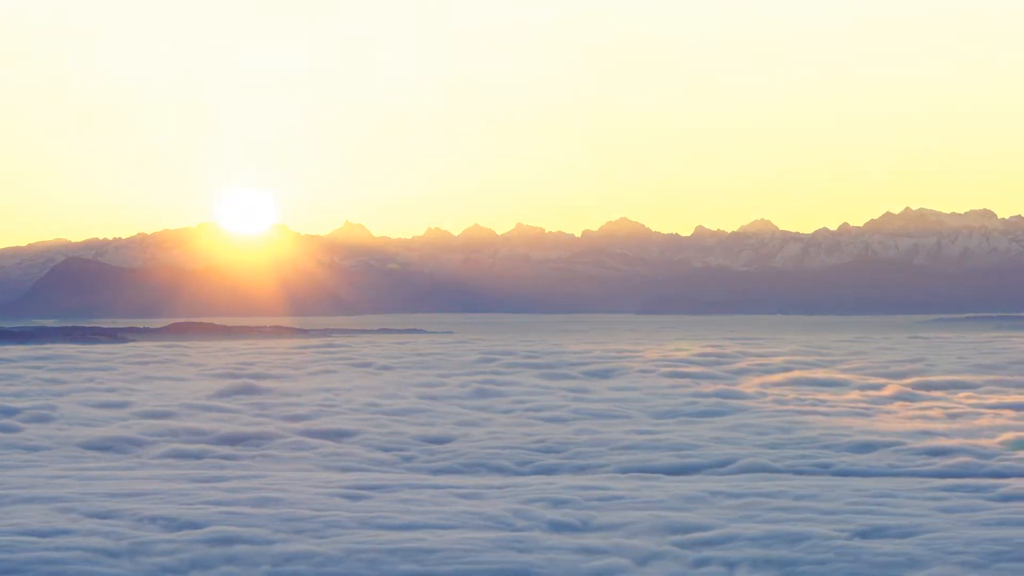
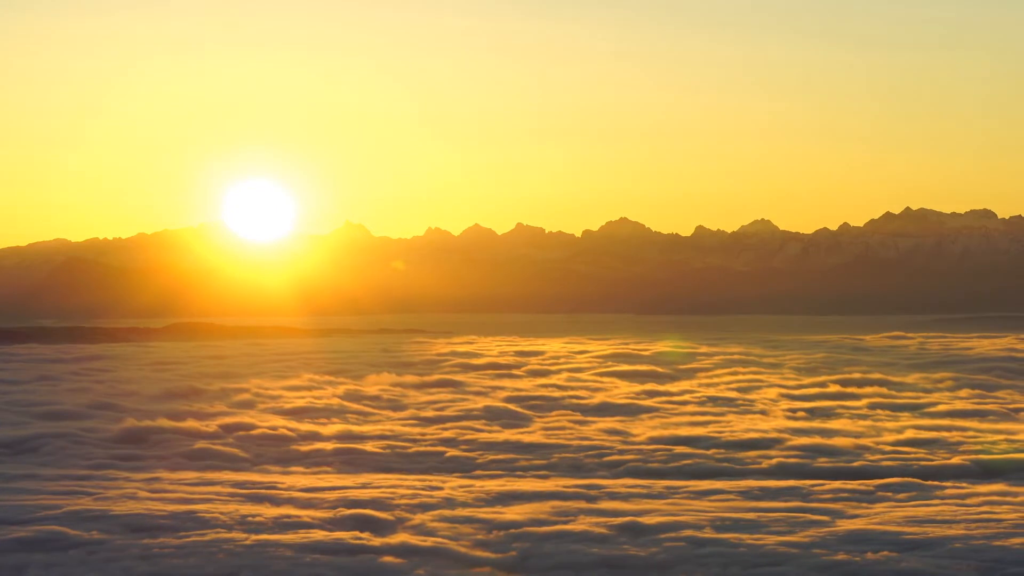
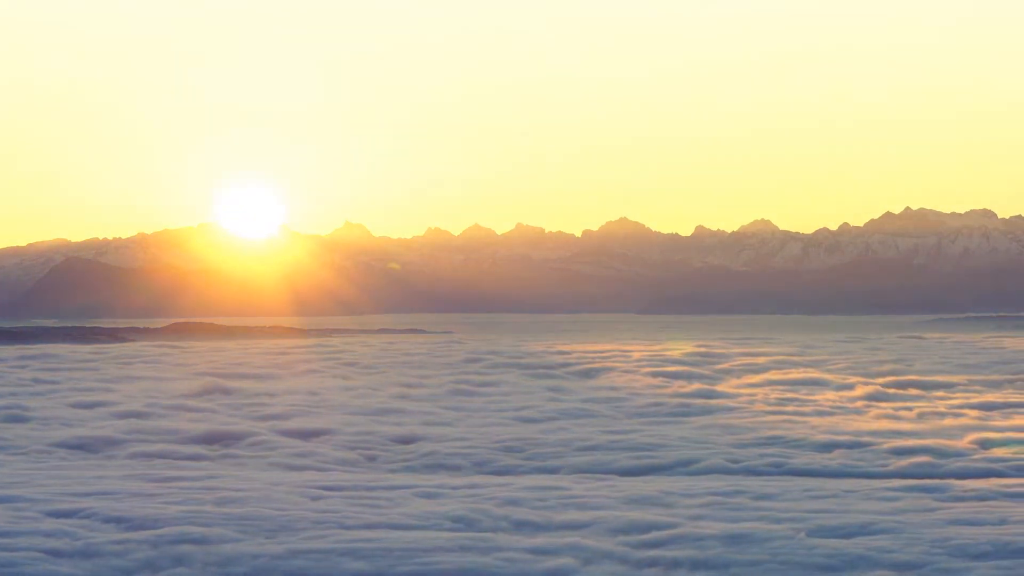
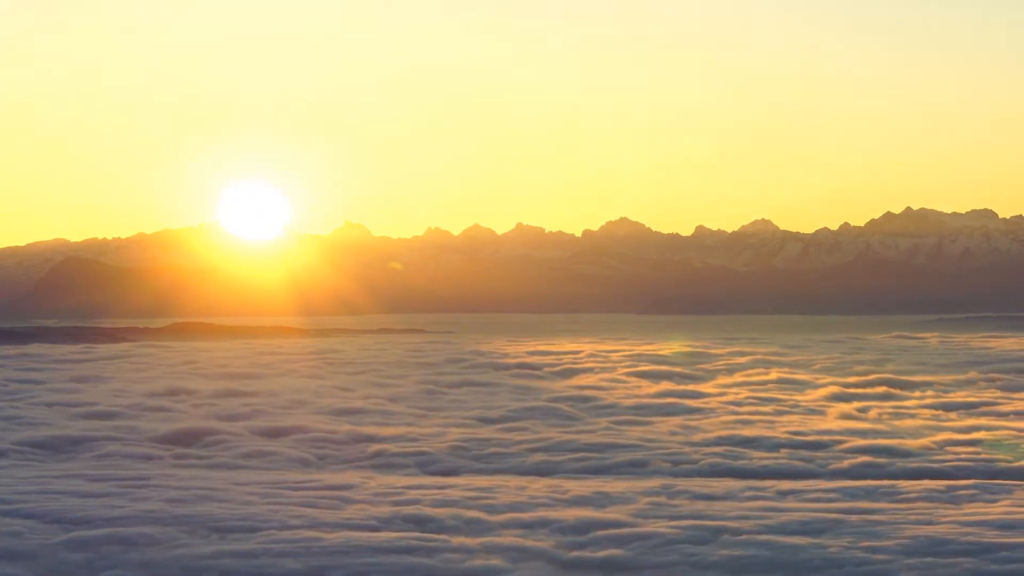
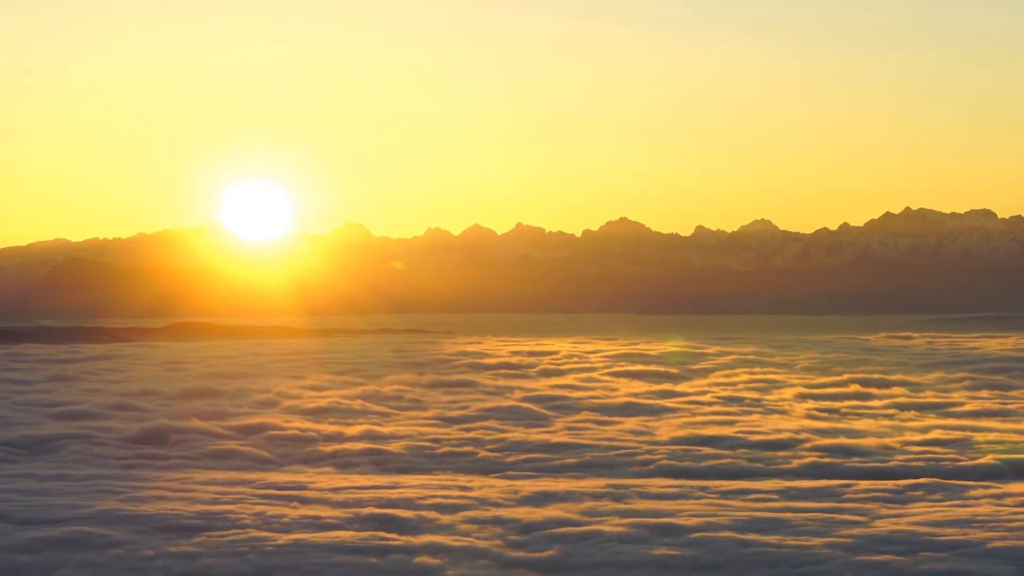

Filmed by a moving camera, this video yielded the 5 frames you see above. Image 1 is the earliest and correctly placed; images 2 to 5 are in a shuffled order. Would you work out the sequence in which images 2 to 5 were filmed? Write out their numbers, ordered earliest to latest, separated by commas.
3, 4, 5, 2
